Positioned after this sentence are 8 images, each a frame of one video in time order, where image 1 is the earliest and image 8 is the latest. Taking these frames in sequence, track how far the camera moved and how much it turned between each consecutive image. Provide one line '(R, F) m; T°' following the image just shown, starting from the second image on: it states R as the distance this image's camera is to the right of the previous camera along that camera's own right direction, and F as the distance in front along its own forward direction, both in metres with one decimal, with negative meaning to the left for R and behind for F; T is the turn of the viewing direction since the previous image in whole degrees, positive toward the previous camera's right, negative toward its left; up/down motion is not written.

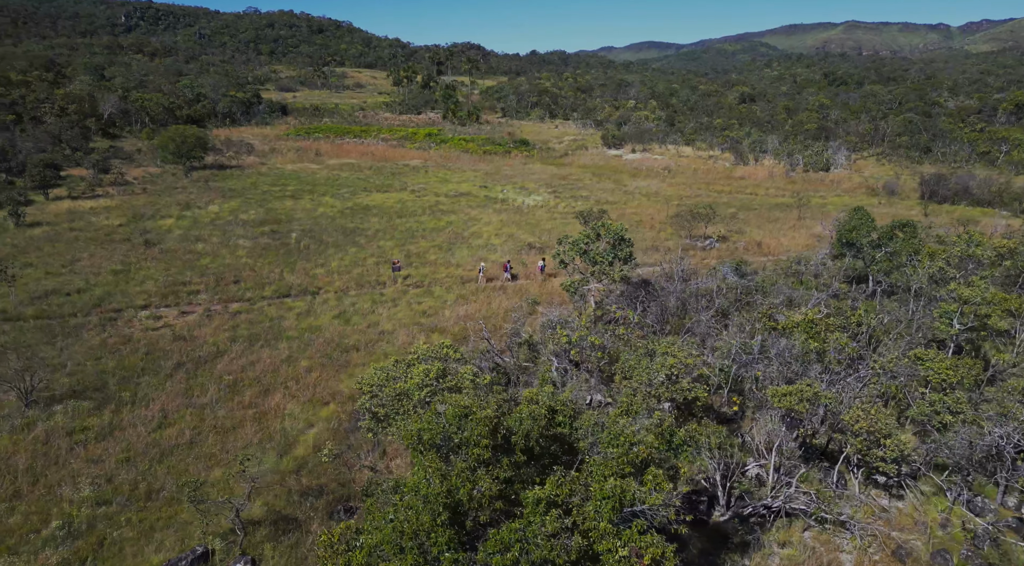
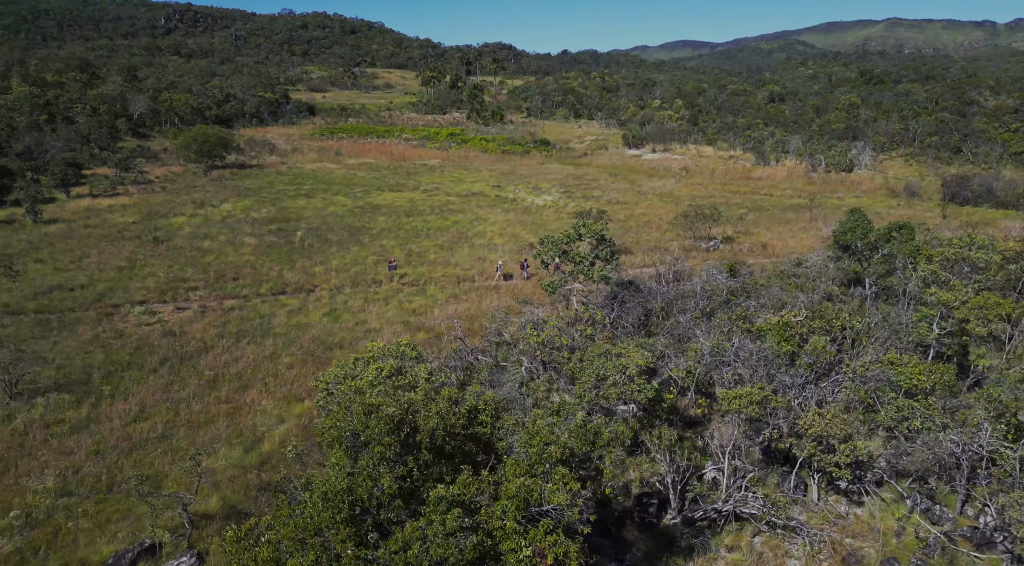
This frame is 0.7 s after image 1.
(+1.8, 0.0) m; -3°
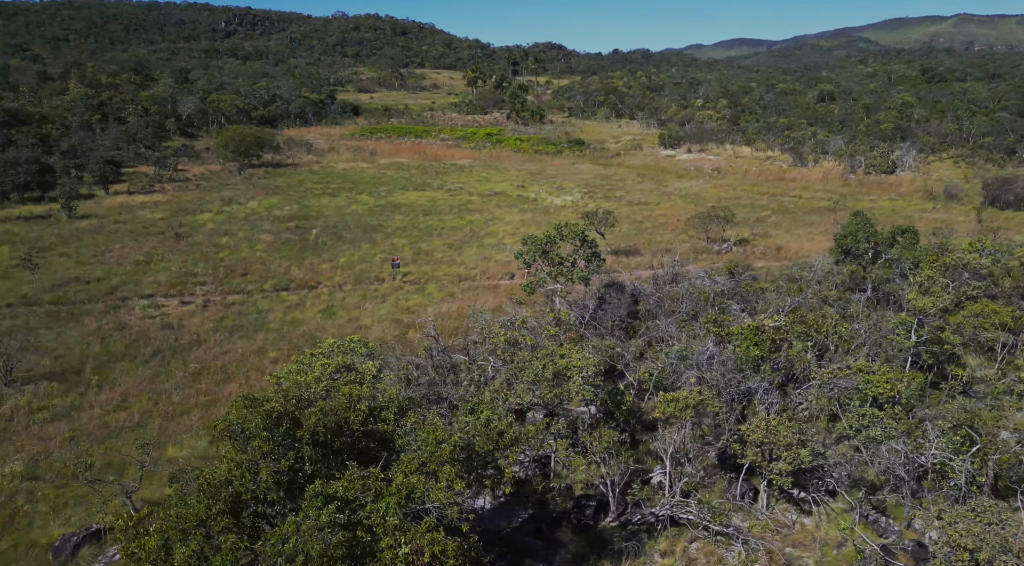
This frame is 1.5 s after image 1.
(+2.4, 0.0) m; -4°
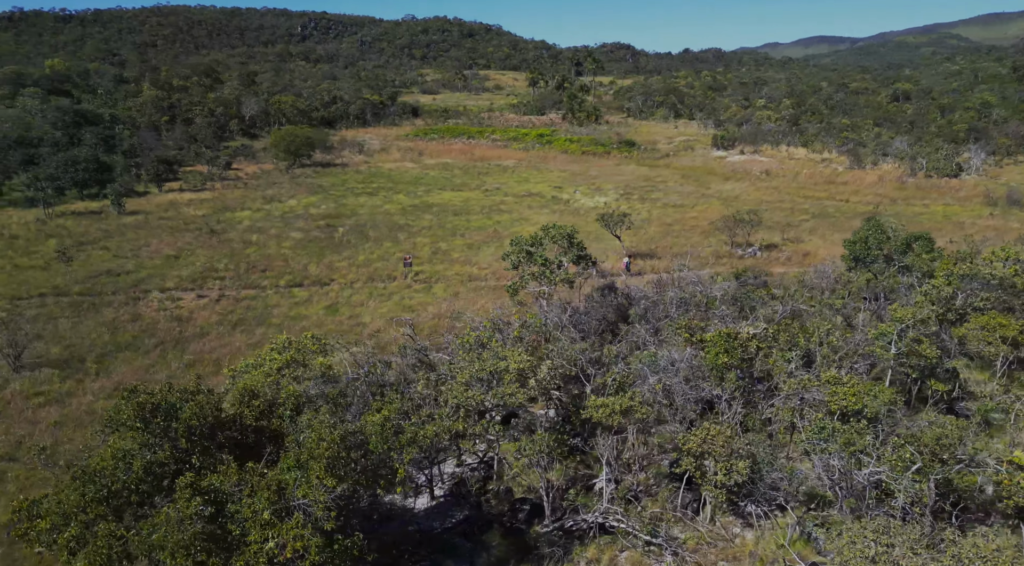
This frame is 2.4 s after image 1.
(+2.8, +0.2) m; -6°
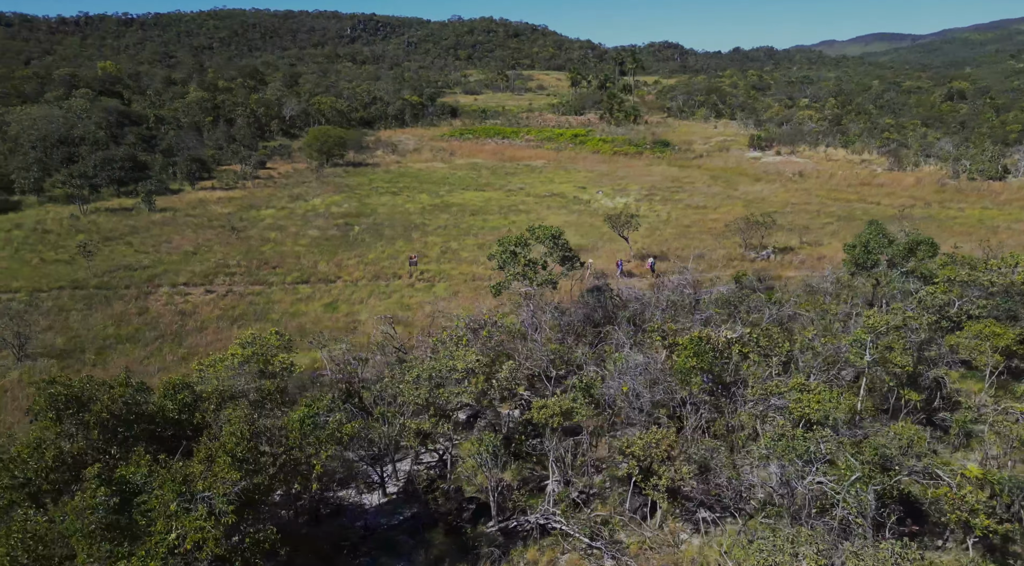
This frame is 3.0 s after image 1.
(+2.2, +0.1) m; -4°
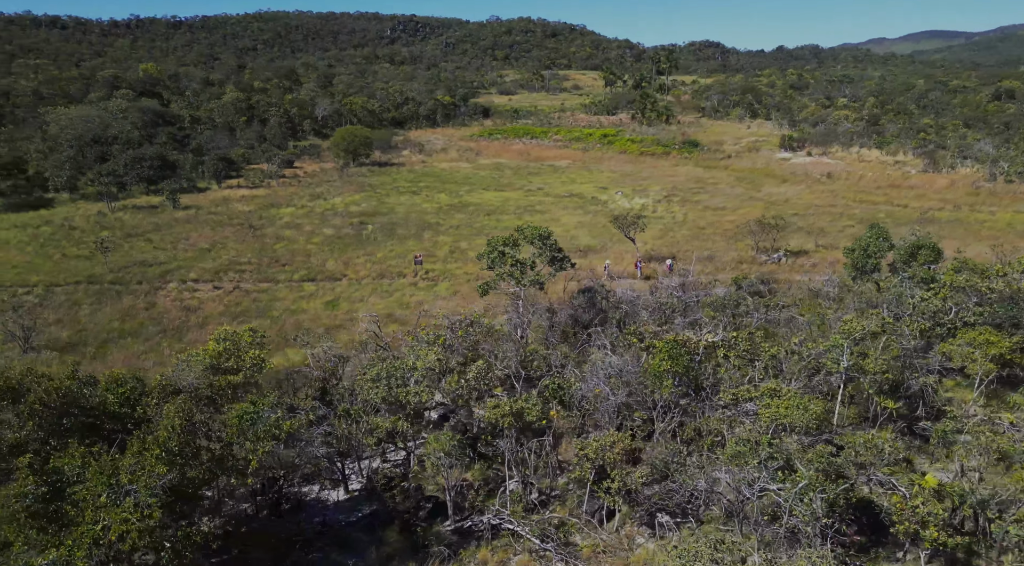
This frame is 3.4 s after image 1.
(+1.8, +0.1) m; -3°
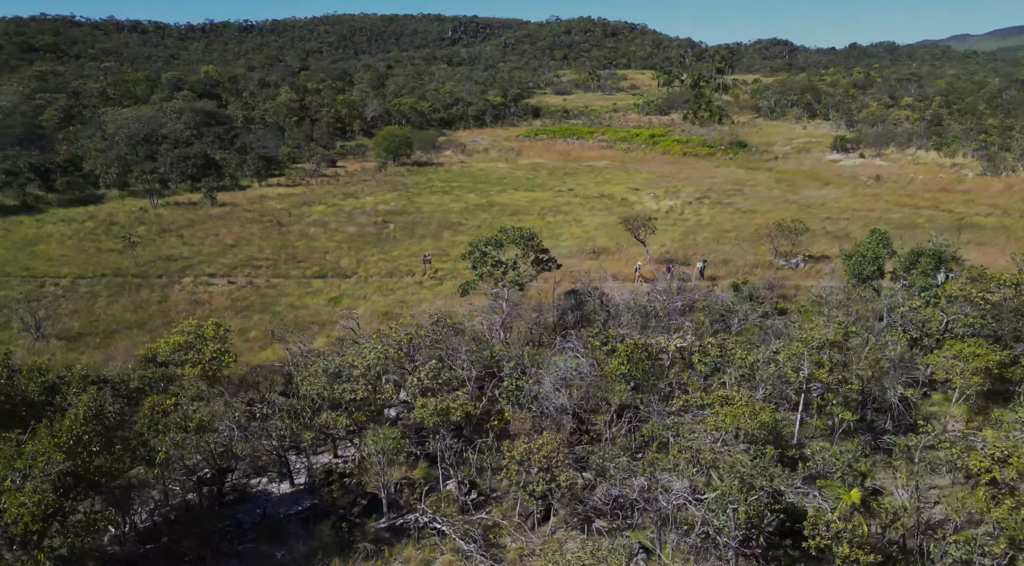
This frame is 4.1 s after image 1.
(+2.7, +0.2) m; -5°
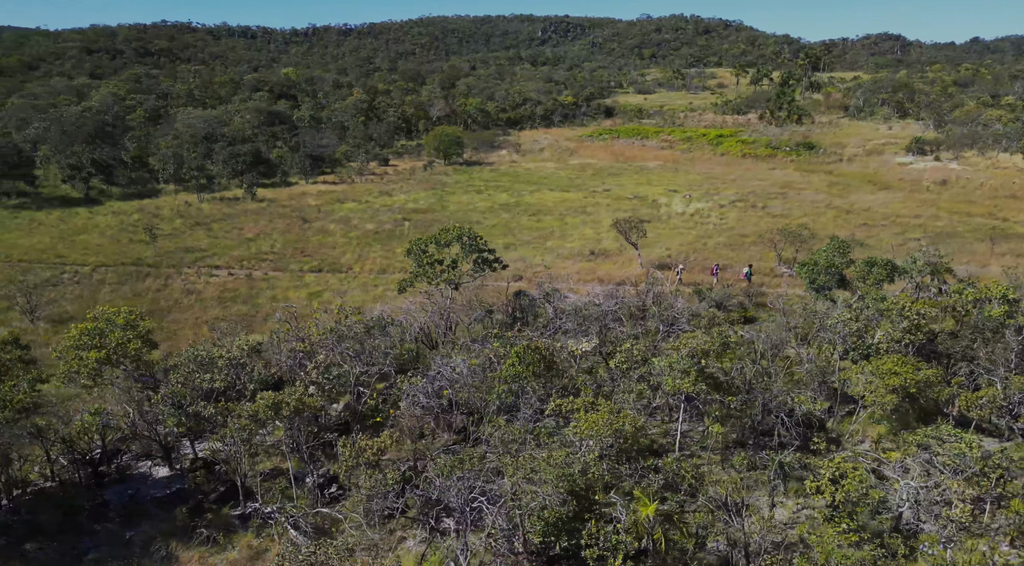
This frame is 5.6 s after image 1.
(+5.3, +0.6) m; -8°
